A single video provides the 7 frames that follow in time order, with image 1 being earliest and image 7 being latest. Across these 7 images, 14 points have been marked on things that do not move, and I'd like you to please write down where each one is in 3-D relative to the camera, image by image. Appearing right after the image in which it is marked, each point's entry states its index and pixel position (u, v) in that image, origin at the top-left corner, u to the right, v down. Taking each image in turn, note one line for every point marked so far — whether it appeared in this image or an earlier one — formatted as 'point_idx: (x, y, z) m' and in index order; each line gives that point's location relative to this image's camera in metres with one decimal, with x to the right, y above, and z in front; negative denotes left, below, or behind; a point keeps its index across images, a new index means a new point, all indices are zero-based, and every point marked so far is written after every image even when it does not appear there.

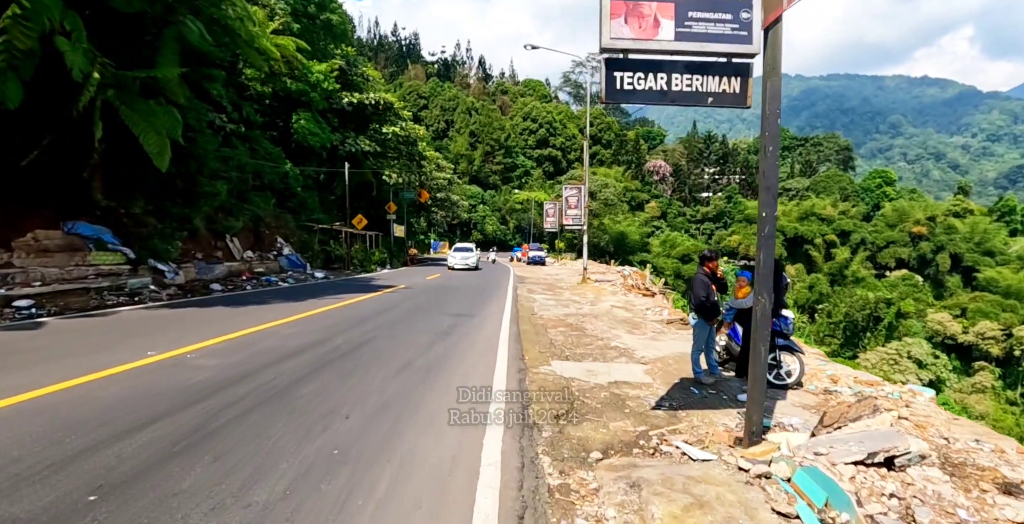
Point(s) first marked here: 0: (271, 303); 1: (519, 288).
0: (-5.4, -0.9, +11.4) m
1: (+0.3, -0.9, +18.1) m
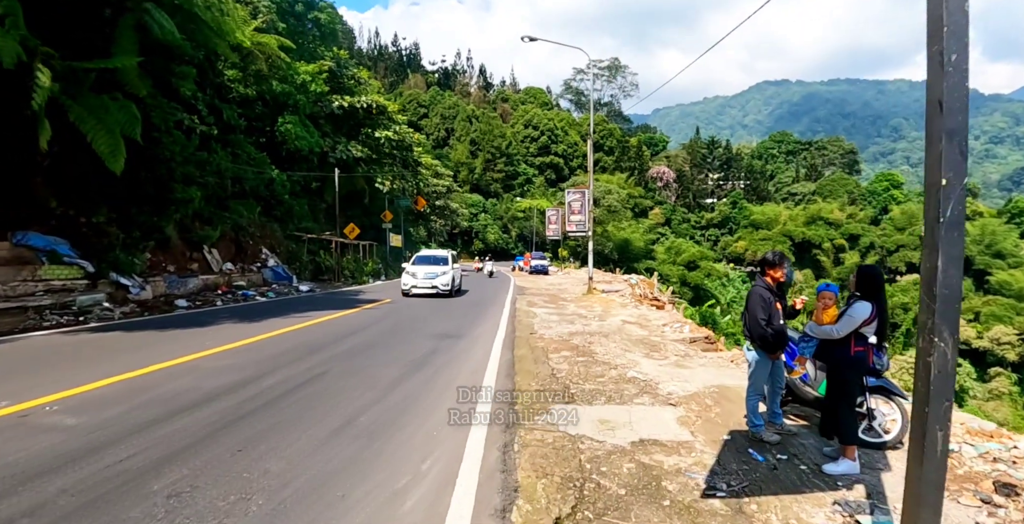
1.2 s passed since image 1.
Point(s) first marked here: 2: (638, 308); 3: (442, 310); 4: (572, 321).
0: (-5.4, -1.2, +9.8) m
1: (+0.2, -1.2, +16.5) m
2: (+3.3, -1.2, +13.3) m
3: (-1.8, -1.2, +12.8) m
4: (+1.3, -1.3, +11.4) m
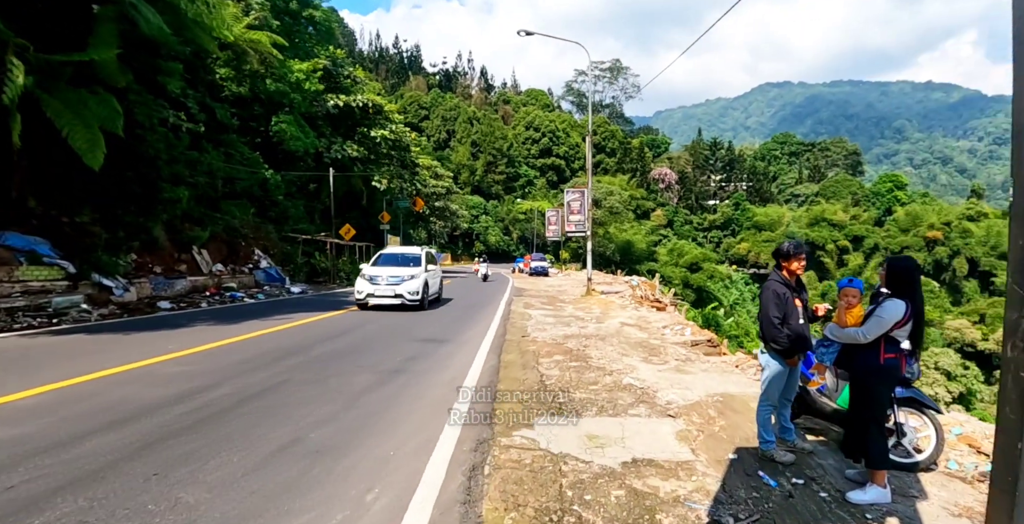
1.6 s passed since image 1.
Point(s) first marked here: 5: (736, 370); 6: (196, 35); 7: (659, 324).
0: (-5.6, -1.2, +9.3) m
1: (+0.1, -1.2, +15.9) m
2: (+3.1, -1.2, +12.7) m
3: (-1.9, -1.2, +12.3) m
4: (+1.2, -1.3, +10.8) m
5: (+3.0, -1.4, +6.9) m
6: (-9.0, +6.4, +14.8) m
7: (+3.0, -1.2, +10.4) m
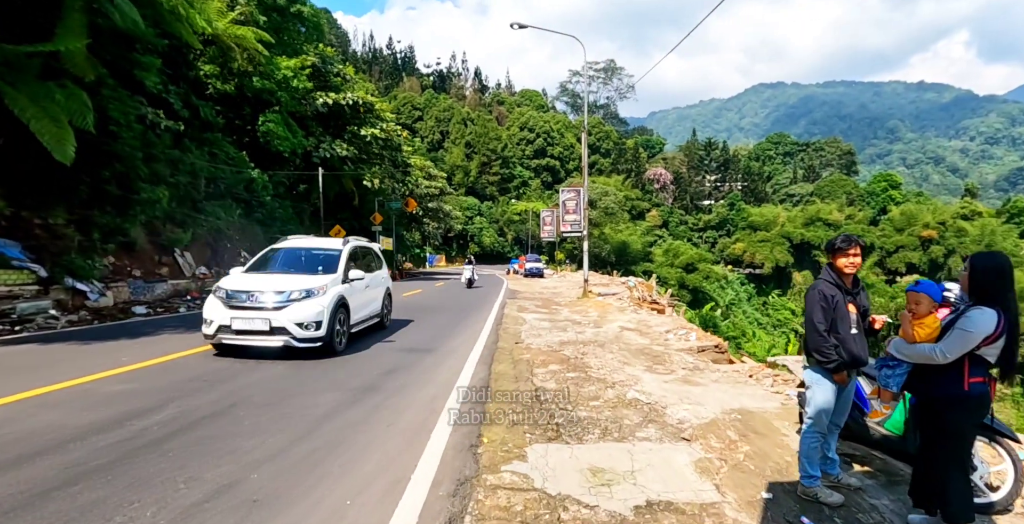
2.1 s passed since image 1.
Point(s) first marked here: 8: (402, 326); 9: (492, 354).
0: (-5.7, -1.2, +8.7) m
1: (-0.1, -1.3, +15.3) m
2: (+3.0, -1.2, +12.1) m
3: (-2.1, -1.2, +11.6) m
4: (+1.0, -1.3, +10.2) m
5: (+2.9, -1.4, +6.3) m
6: (-9.2, +6.4, +14.1) m
7: (+2.8, -1.2, +9.8) m
8: (-2.2, -1.2, +10.2) m
9: (-0.3, -1.3, +7.6) m
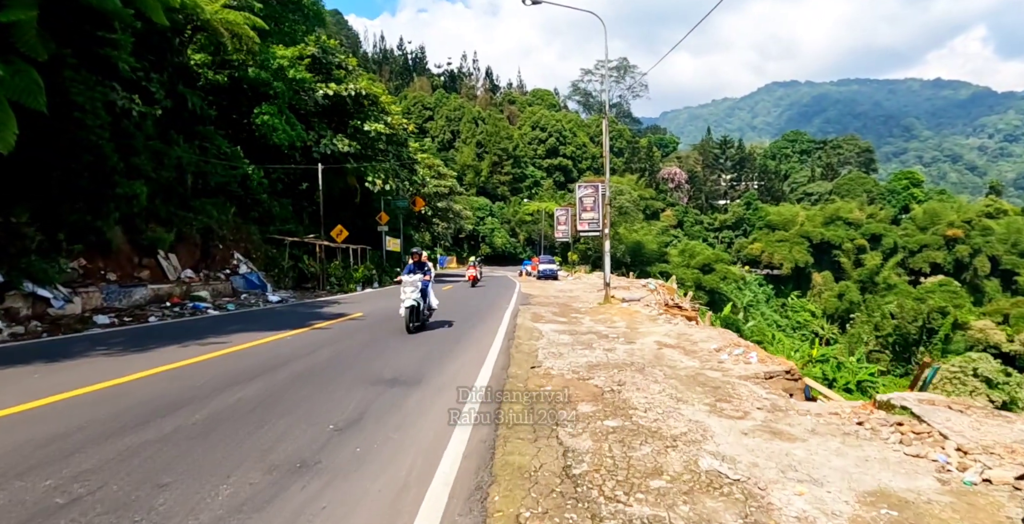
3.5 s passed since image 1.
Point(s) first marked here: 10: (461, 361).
0: (-5.5, -1.2, +7.0) m
1: (+0.2, -1.3, +13.6) m
2: (+3.2, -1.2, +10.3) m
3: (-1.8, -1.3, +9.9) m
4: (+1.3, -1.3, +8.4) m
5: (+3.0, -1.5, +4.5) m
6: (-8.9, +6.3, +12.5) m
7: (+3.0, -1.3, +8.0) m
8: (-1.9, -1.3, +8.5) m
9: (-0.1, -1.4, +5.8) m
10: (-0.7, -1.3, +7.2) m
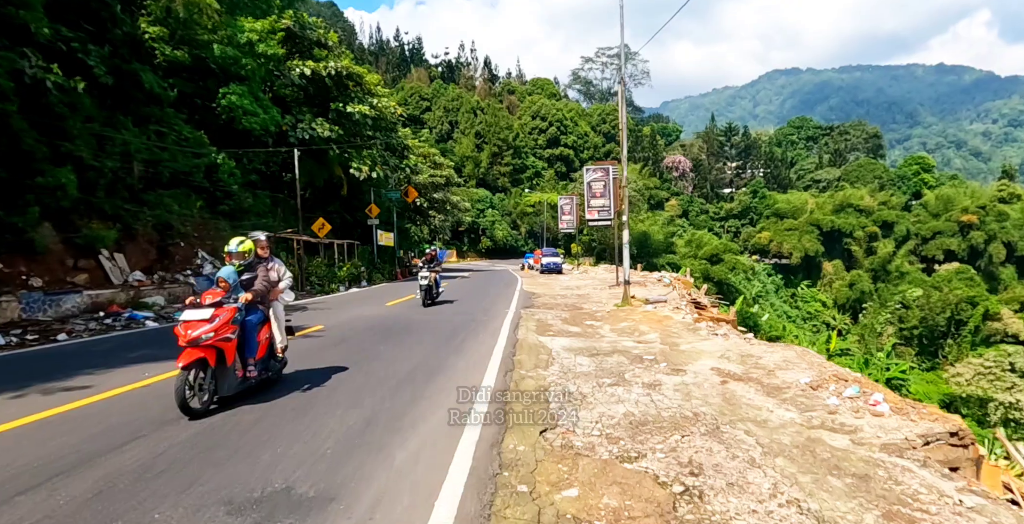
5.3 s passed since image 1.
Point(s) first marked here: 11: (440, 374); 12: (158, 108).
0: (-5.6, -1.3, +4.6) m
1: (+0.2, -1.2, +11.1) m
2: (+3.2, -1.1, +7.8) m
3: (-1.8, -1.3, +7.5) m
4: (+1.3, -1.3, +6.0) m
5: (+3.0, -1.4, +2.0) m
6: (-9.0, +6.2, +10.0) m
7: (+3.0, -1.2, +5.5) m
8: (-1.9, -1.3, +6.0) m
9: (-0.1, -1.4, +3.3) m
10: (-0.7, -1.3, +4.7) m
11: (-0.8, -1.3, +6.2) m
12: (-12.7, +5.5, +18.6) m
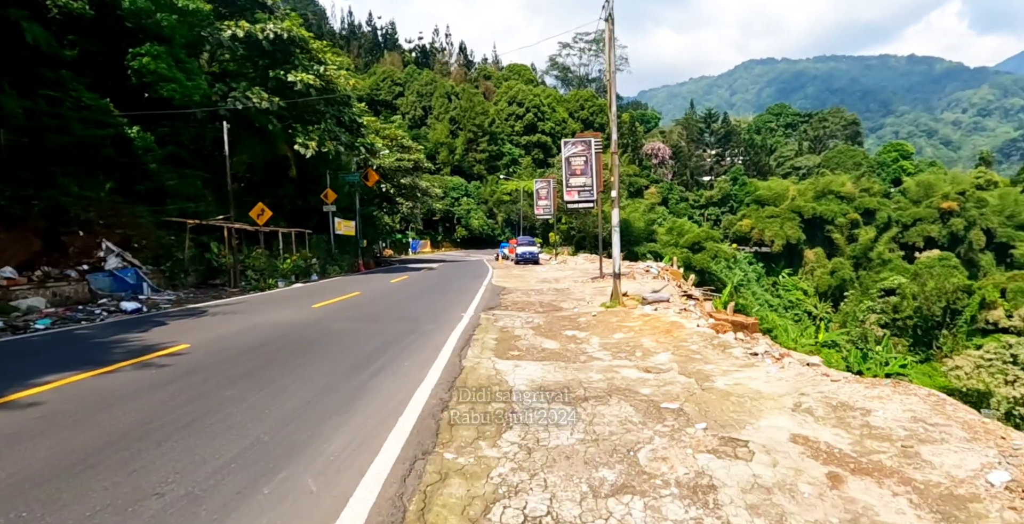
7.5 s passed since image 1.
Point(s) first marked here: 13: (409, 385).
0: (-6.0, -1.3, +1.6) m
1: (-0.5, -1.0, +8.3) m
2: (+2.6, -1.0, +5.2) m
3: (-2.4, -1.2, +4.6) m
4: (+0.8, -1.2, +3.3) m
5: (+2.6, -1.4, -0.7) m
6: (-9.7, +6.3, +6.8) m
7: (+2.5, -1.1, +2.9) m
8: (-2.4, -1.2, +3.2) m
9: (-0.5, -1.3, +0.6) m
10: (-1.1, -1.2, +1.9) m
11: (-1.3, -1.2, +3.4) m
12: (-13.7, +5.7, +15.2) m
13: (-0.9, -1.2, +5.0) m
